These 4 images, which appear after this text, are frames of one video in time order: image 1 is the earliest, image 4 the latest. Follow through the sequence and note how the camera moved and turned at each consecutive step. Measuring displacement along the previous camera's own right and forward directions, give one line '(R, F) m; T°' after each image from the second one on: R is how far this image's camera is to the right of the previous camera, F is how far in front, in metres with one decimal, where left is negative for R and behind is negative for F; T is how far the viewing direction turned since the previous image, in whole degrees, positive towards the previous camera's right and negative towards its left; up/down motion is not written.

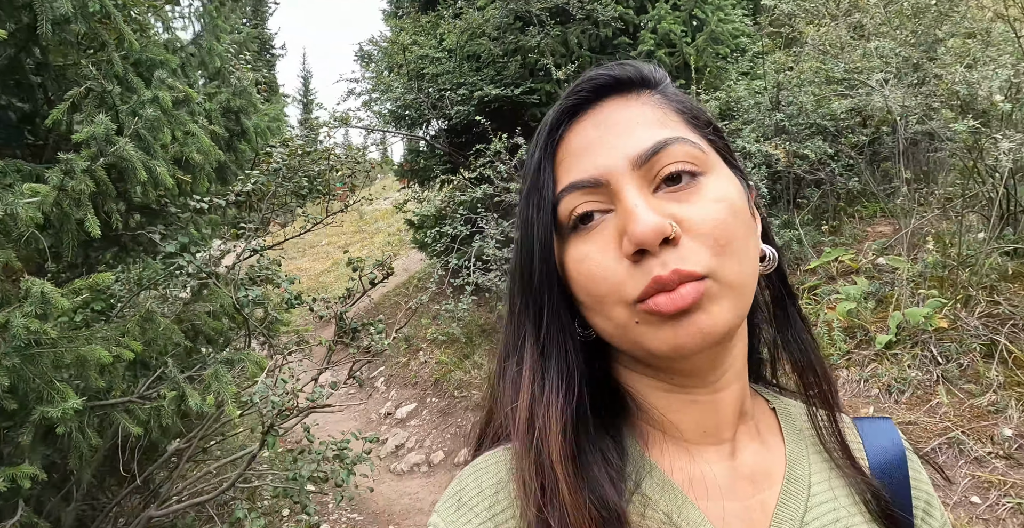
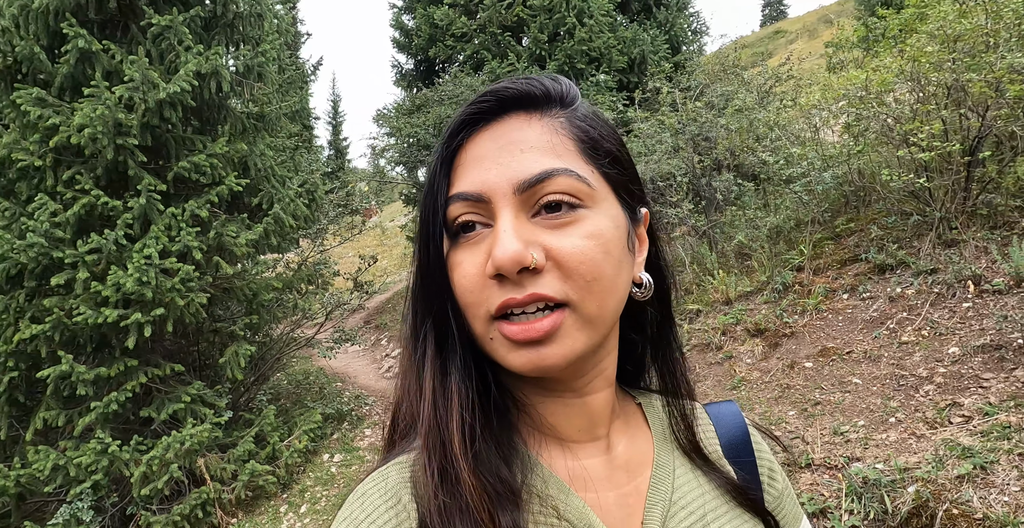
(+1.3, -3.9) m; -2°
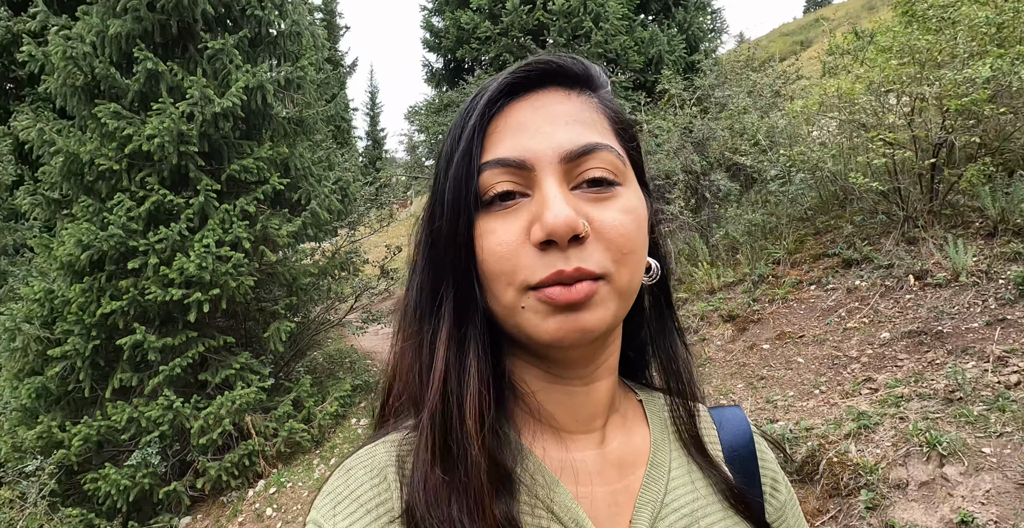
(+0.4, -0.8) m; -3°
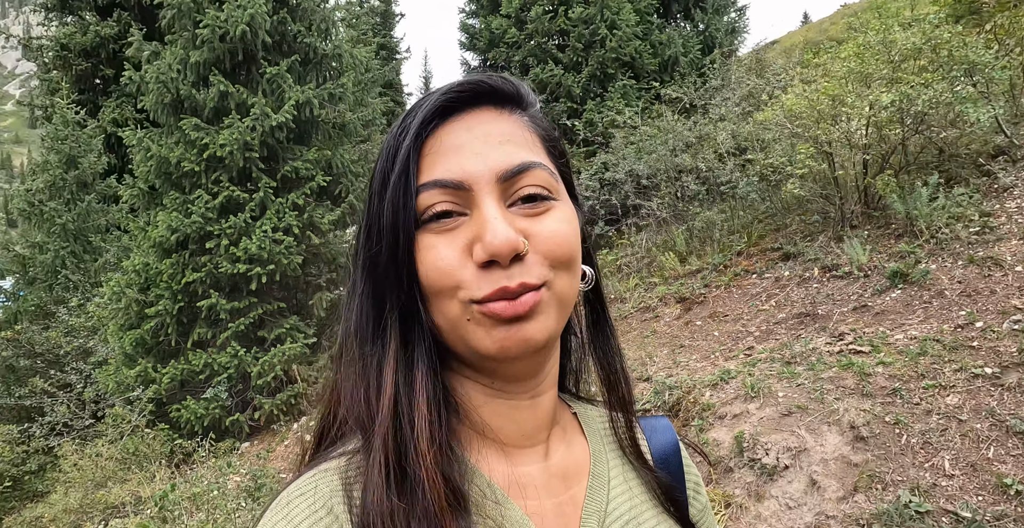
(+0.9, -1.4) m; -5°
